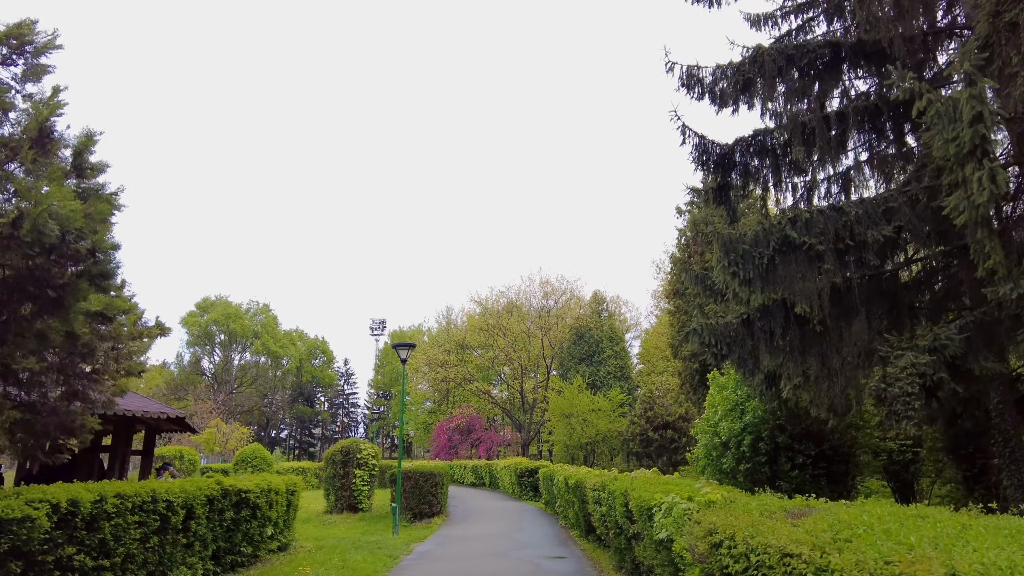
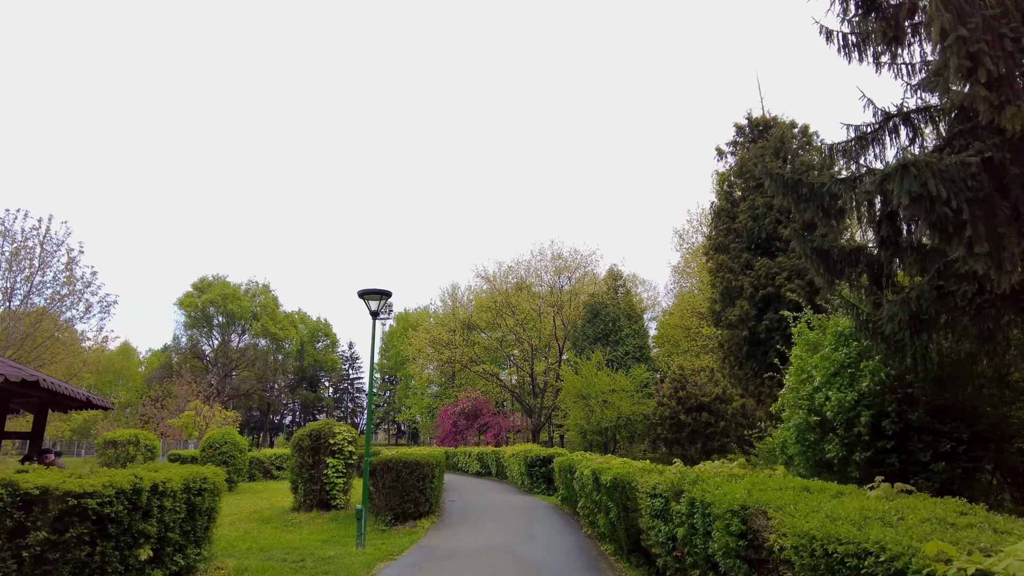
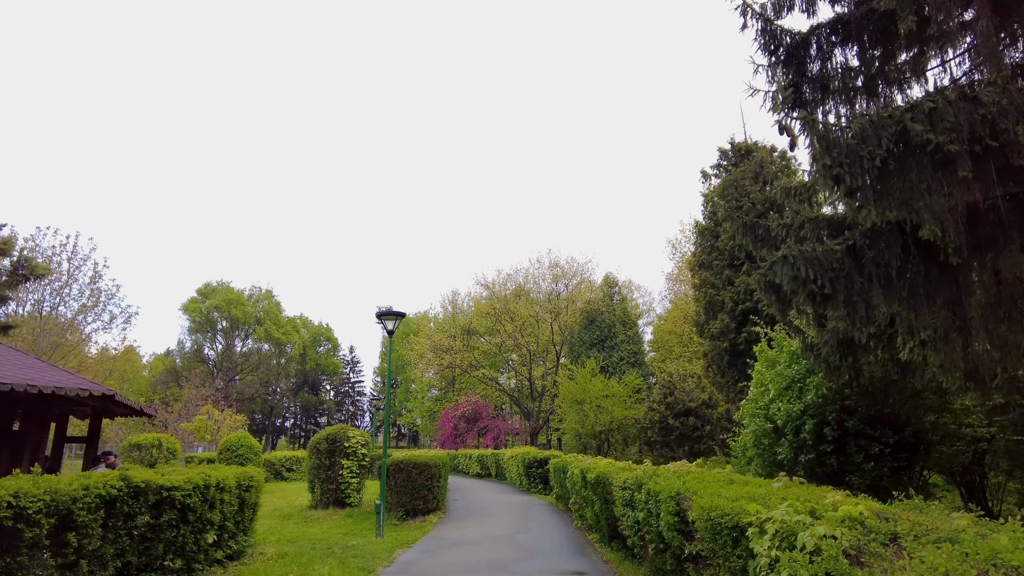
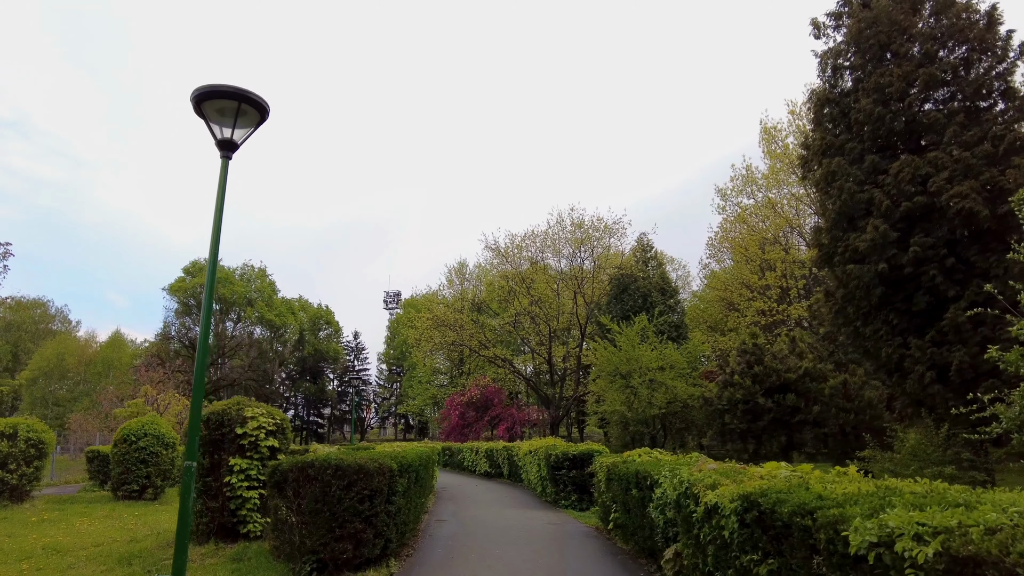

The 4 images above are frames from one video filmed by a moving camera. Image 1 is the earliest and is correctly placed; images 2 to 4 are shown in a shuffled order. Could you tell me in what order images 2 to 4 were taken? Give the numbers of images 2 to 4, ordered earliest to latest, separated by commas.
3, 2, 4
